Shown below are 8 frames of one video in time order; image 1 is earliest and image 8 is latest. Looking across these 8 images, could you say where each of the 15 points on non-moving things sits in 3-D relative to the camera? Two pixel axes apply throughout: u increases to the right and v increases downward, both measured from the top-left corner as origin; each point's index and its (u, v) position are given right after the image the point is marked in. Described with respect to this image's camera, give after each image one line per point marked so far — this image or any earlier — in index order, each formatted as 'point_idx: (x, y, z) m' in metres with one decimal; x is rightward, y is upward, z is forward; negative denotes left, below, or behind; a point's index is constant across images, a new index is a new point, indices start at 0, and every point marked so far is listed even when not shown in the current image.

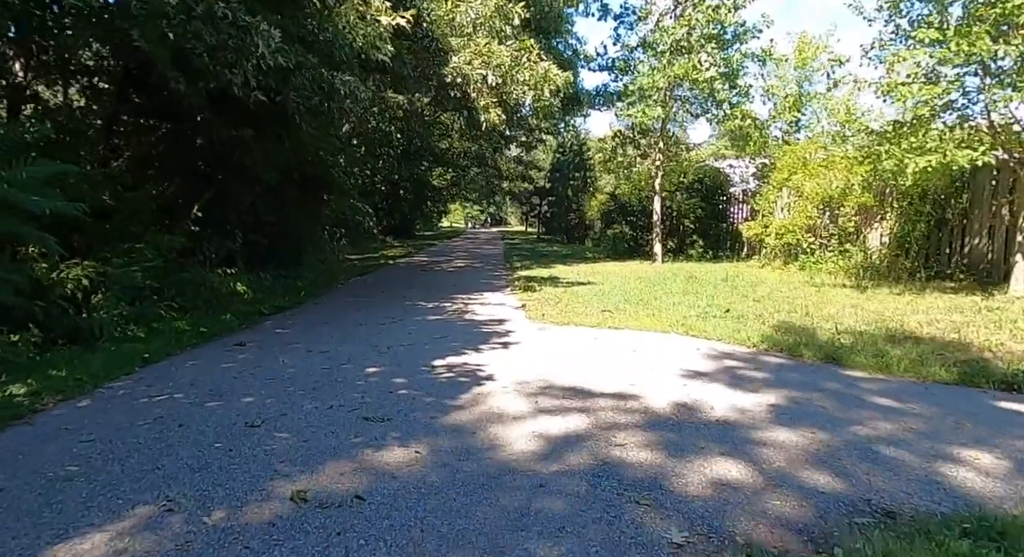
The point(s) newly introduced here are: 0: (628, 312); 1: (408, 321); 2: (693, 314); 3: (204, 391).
0: (+1.6, -0.5, +9.6) m
1: (-1.3, -0.6, +8.8) m
2: (+2.4, -0.5, +9.1) m
3: (-2.3, -0.8, +5.0) m
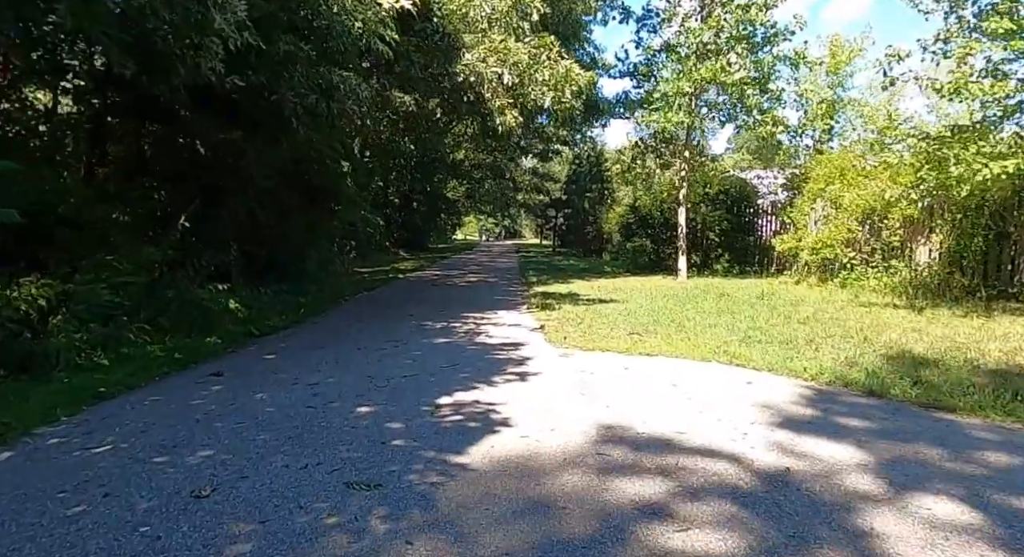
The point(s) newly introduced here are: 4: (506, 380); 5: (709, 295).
0: (+1.9, -0.7, +8.6) m
1: (-1.1, -0.8, +7.8) m
2: (+2.6, -0.7, +8.1) m
3: (-2.1, -1.0, +4.1) m
4: (-0.1, -0.9, +6.0) m
5: (+3.7, -0.3, +12.8) m
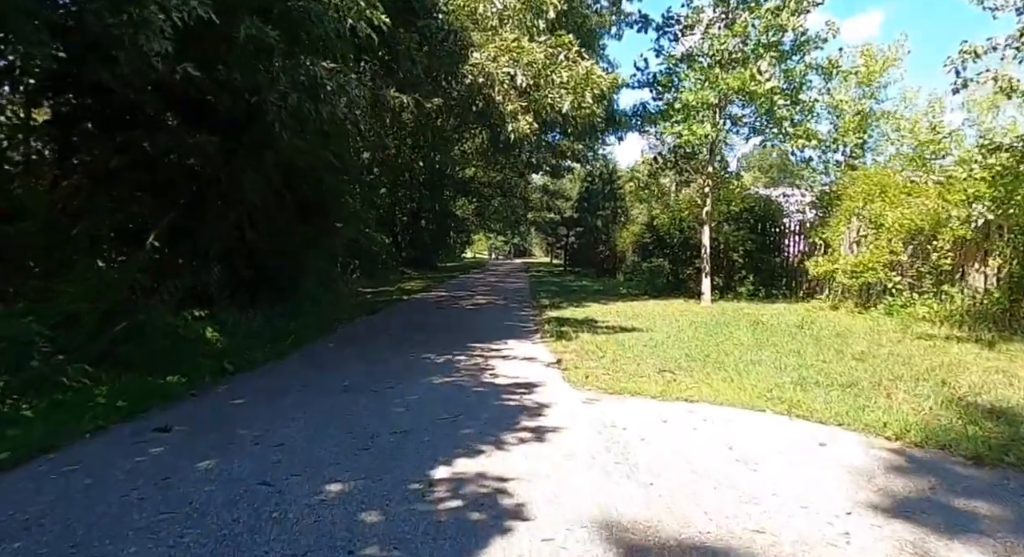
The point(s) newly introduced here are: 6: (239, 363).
0: (+2.0, -1.0, +7.4) m
1: (-1.0, -1.0, +6.7) m
2: (+2.8, -1.0, +6.9) m
3: (-2.1, -1.1, +3.0) m
4: (0.0, -1.1, +4.8) m
5: (+3.9, -0.8, +11.6) m
6: (-3.1, -1.0, +7.8) m
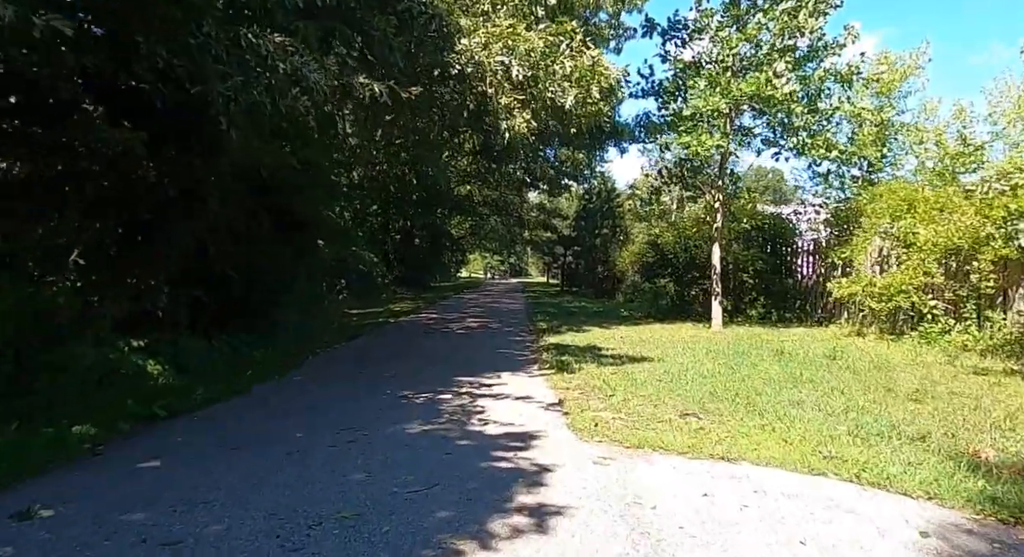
0: (+1.9, -1.3, +6.1) m
1: (-1.0, -1.2, +5.4) m
2: (+2.7, -1.2, +5.6) m
3: (-2.1, -1.2, +1.6) m
4: (0.0, -1.3, +3.5) m
5: (+3.8, -1.1, +10.3) m
6: (-3.2, -1.2, +6.4) m
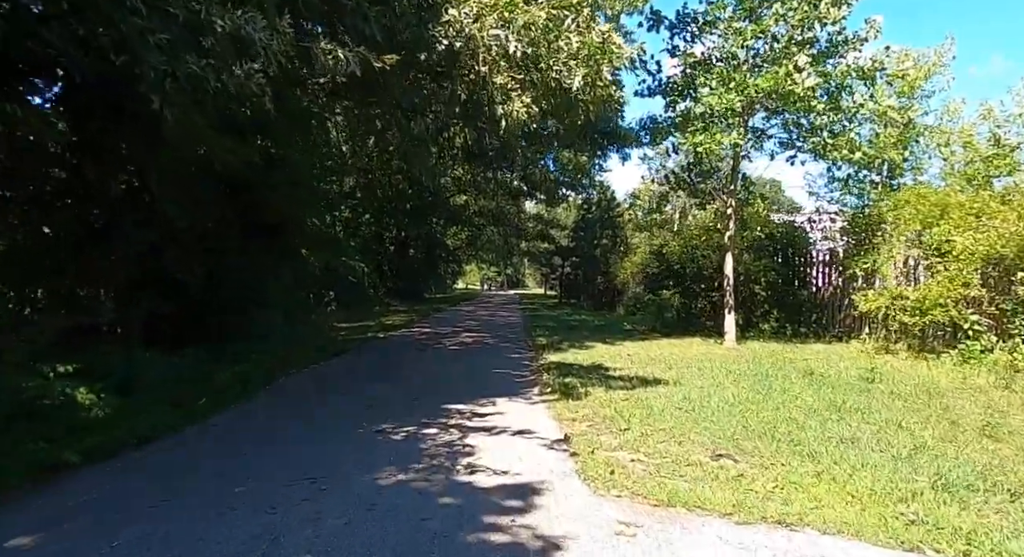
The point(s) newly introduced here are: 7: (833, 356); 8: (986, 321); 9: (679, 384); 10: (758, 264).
0: (+1.9, -1.4, +5.0) m
1: (-1.1, -1.3, +4.2) m
2: (+2.7, -1.3, +4.5) m
3: (-2.1, -1.3, +0.5) m
4: (0.0, -1.3, +2.4) m
5: (+3.8, -1.3, +9.2) m
6: (-3.2, -1.3, +5.3) m
7: (+5.5, -1.3, +11.7) m
8: (+7.3, -0.7, +10.7) m
9: (+2.1, -1.3, +8.7) m
10: (+6.0, +0.4, +16.7) m
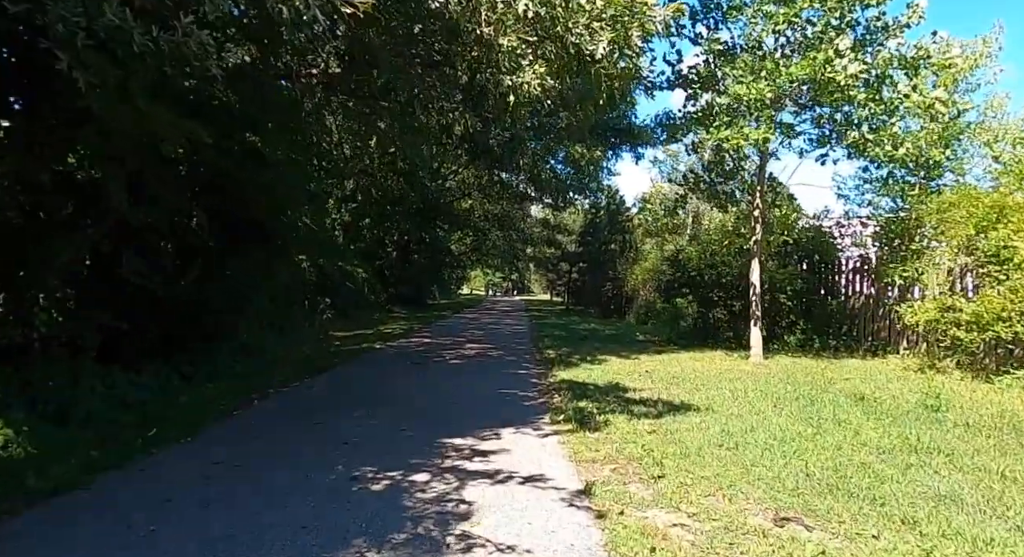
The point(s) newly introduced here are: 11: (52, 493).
0: (+2.0, -1.5, +3.8) m
1: (-1.0, -1.4, +3.1) m
2: (+2.7, -1.4, +3.3) m
3: (-2.1, -1.3, -0.6) m
4: (0.0, -1.4, +1.2) m
5: (+3.8, -1.4, +8.0) m
6: (-3.1, -1.3, +4.2) m
7: (+5.6, -1.5, +10.5) m
8: (+7.4, -0.8, +9.5) m
9: (+2.2, -1.4, +7.6) m
10: (+6.1, +0.2, +15.5) m
11: (-3.0, -1.4, +4.6) m
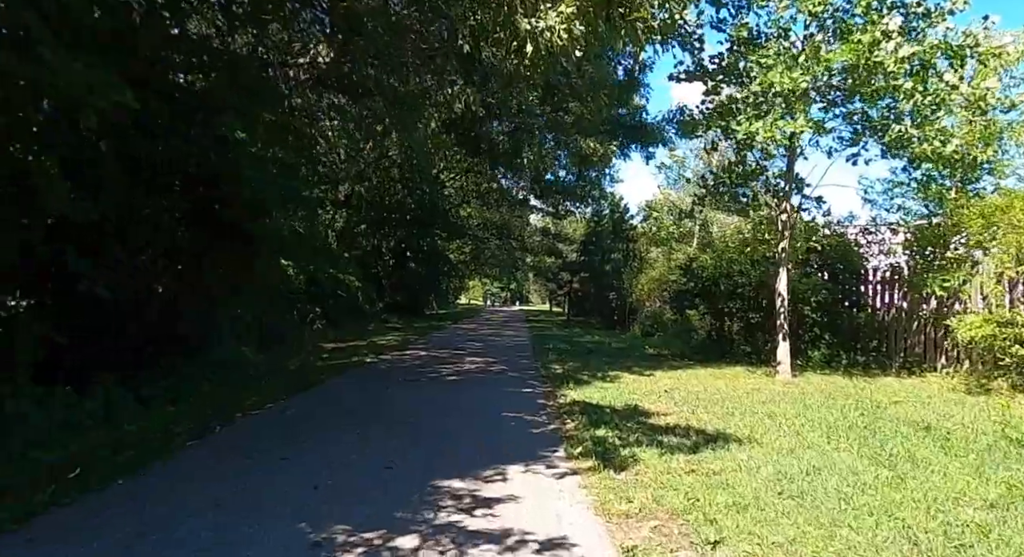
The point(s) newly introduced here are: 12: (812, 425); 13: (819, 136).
0: (+2.1, -1.5, +2.7) m
1: (-0.9, -1.4, +1.9) m
2: (+2.8, -1.4, +2.2) m
3: (-2.0, -1.2, -1.8) m
4: (+0.1, -1.4, 0.0) m
5: (+3.9, -1.5, +6.8) m
6: (-3.0, -1.3, +3.0) m
7: (+5.6, -1.6, +9.3) m
8: (+7.5, -0.9, +8.3) m
9: (+2.3, -1.5, +6.4) m
10: (+6.2, -0.1, +14.4) m
11: (-2.9, -1.4, +3.5) m
12: (+3.2, -1.5, +7.3) m
13: (+5.4, +2.5, +12.0) m
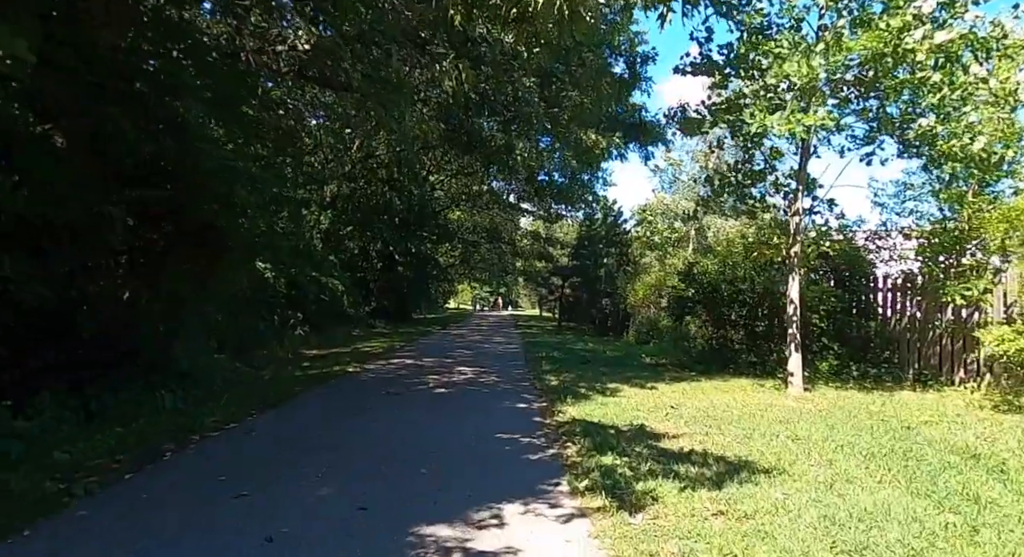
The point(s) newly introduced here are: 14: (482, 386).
0: (+2.1, -1.5, +1.9) m
1: (-0.9, -1.4, +1.0) m
2: (+2.8, -1.5, +1.4) m
3: (-1.9, -1.2, -2.7) m
4: (+0.2, -1.4, -0.8) m
5: (+3.9, -1.6, +6.0) m
6: (-3.0, -1.4, +2.1) m
7: (+5.5, -1.7, +8.6) m
8: (+7.4, -1.1, +7.6) m
9: (+2.2, -1.6, +5.6) m
10: (+6.0, -0.2, +13.6) m
11: (-2.9, -1.4, +2.6) m
12: (+3.2, -1.6, +6.5) m
13: (+5.3, +2.4, +11.3) m
14: (-0.6, -1.8, +11.8) m
